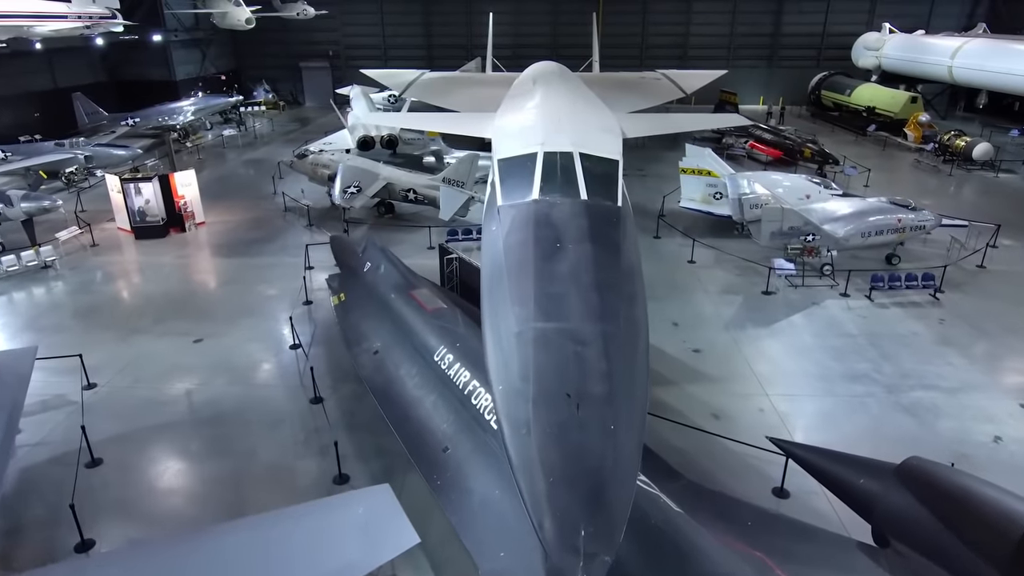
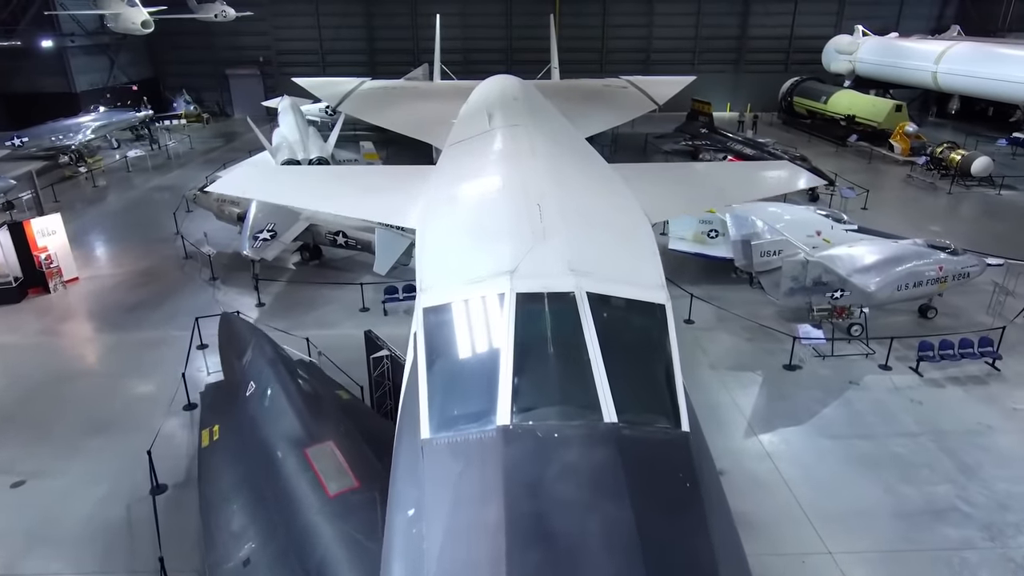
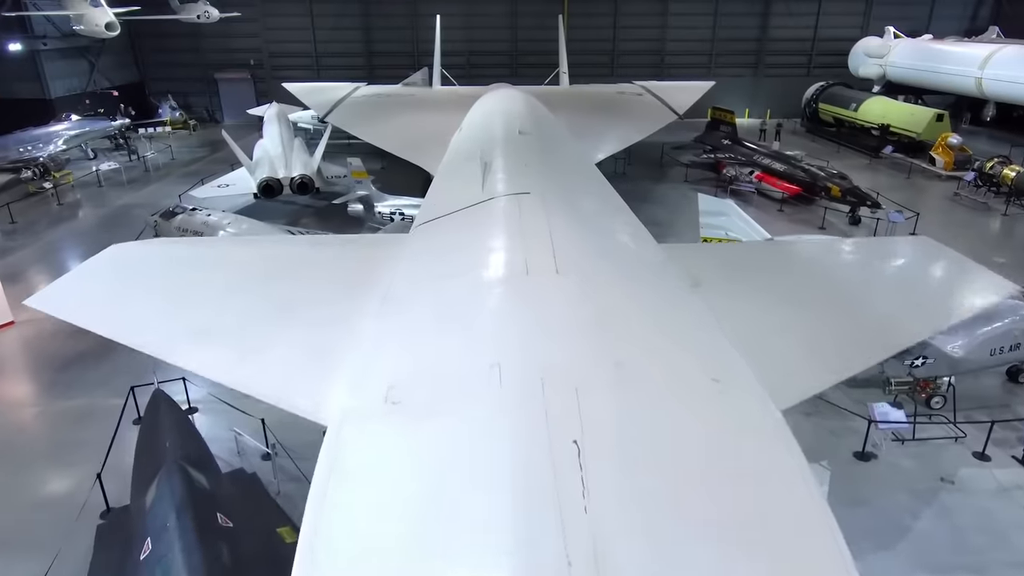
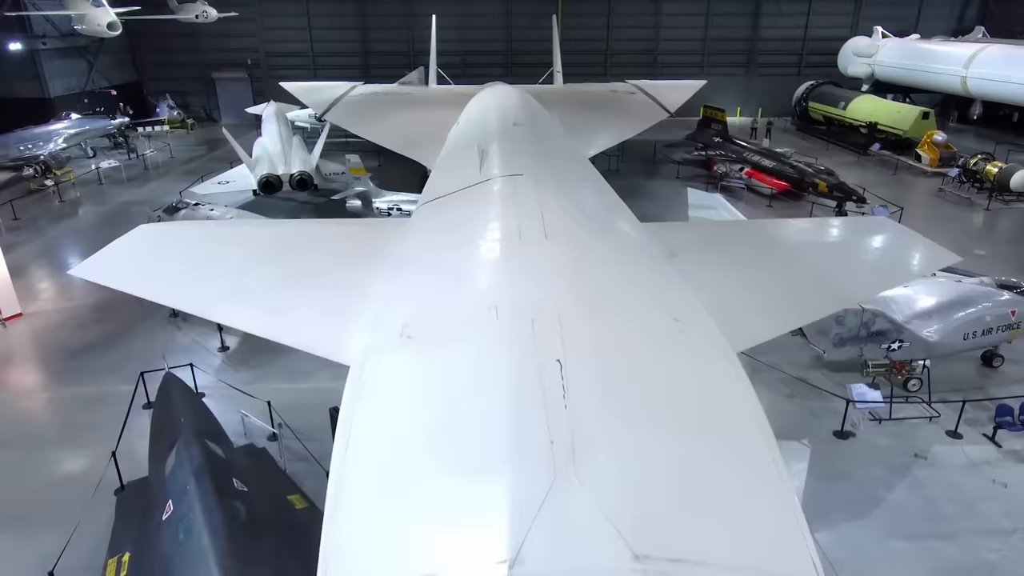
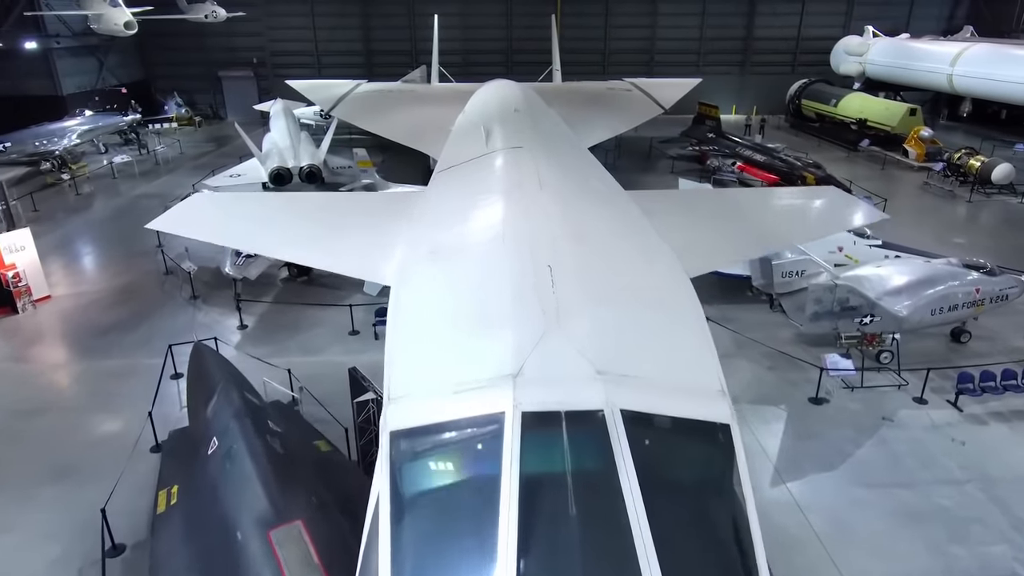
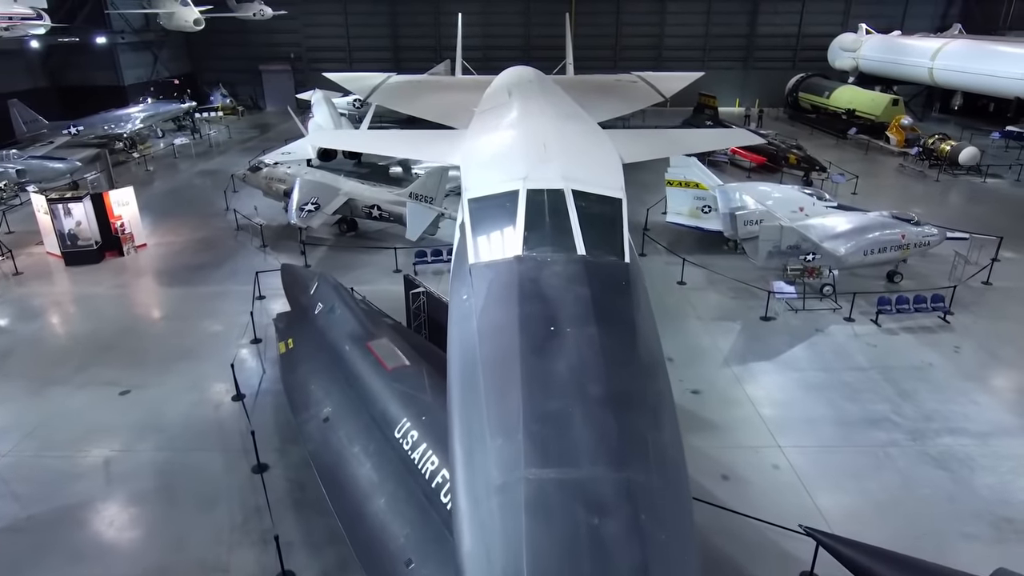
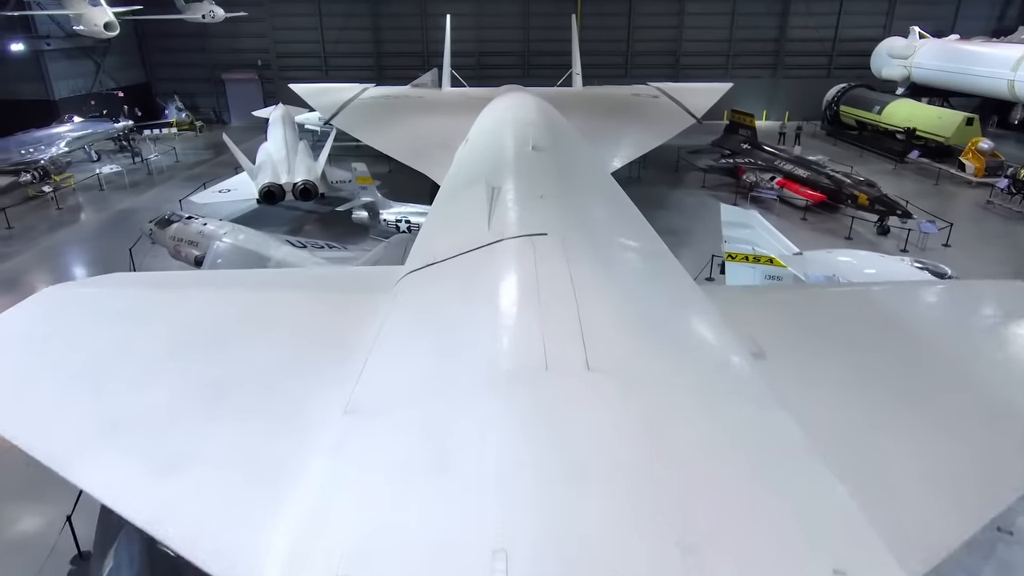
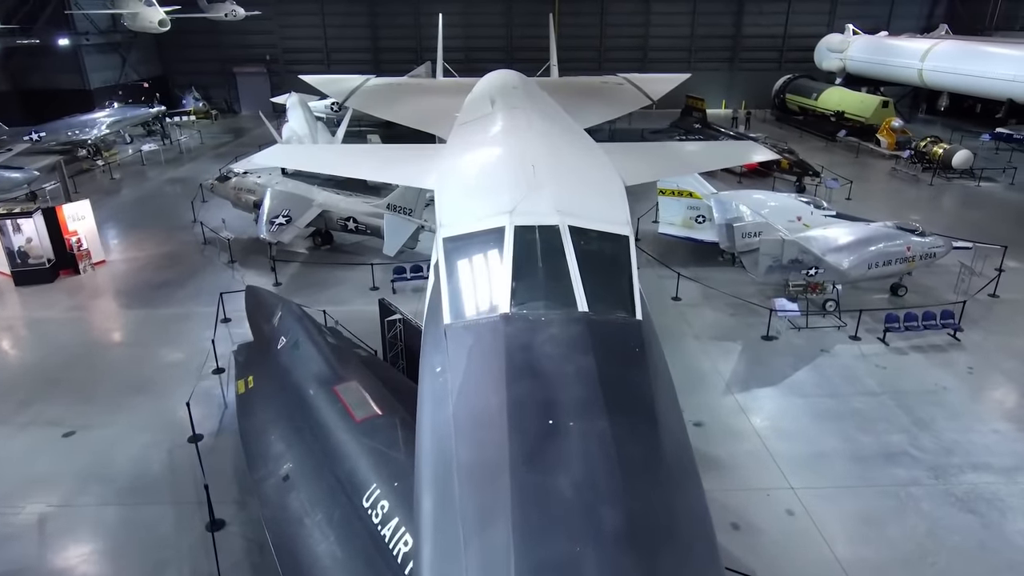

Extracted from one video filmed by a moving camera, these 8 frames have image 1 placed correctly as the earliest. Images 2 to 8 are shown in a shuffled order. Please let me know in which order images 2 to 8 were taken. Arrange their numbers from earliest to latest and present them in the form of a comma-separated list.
6, 8, 2, 5, 4, 3, 7
